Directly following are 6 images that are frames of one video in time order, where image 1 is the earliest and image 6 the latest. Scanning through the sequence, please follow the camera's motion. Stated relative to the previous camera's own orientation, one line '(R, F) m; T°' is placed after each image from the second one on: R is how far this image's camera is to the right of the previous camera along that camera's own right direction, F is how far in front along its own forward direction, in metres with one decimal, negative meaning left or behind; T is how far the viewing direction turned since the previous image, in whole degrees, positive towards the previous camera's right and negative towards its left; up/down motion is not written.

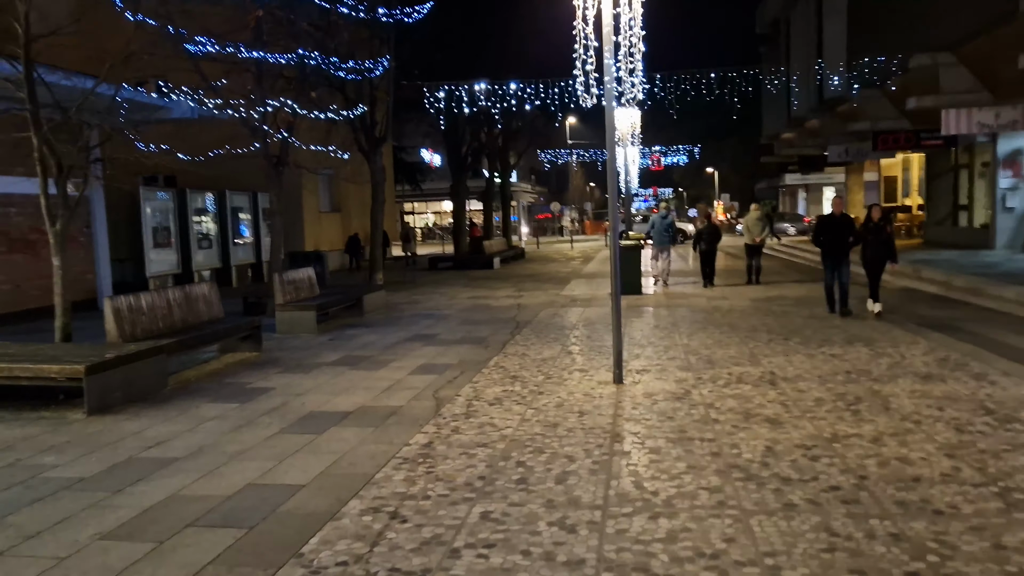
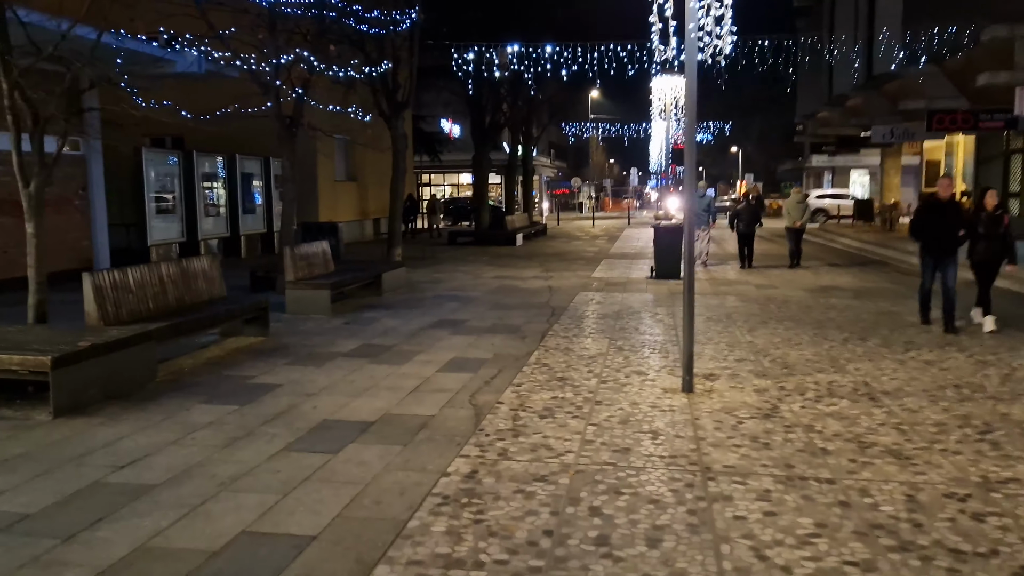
(-0.3, +1.3) m; -1°
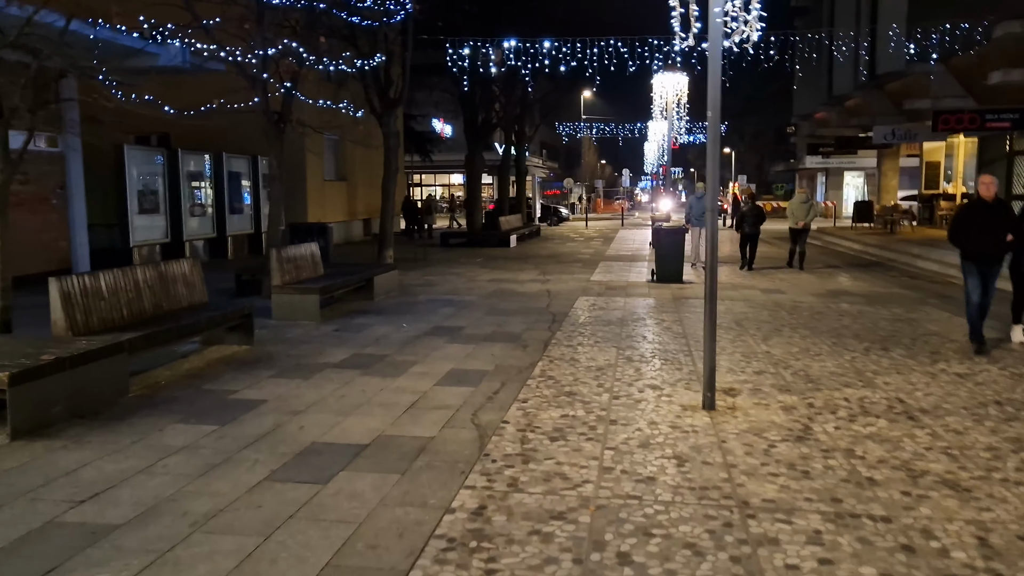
(-0.1, +0.6) m; +1°
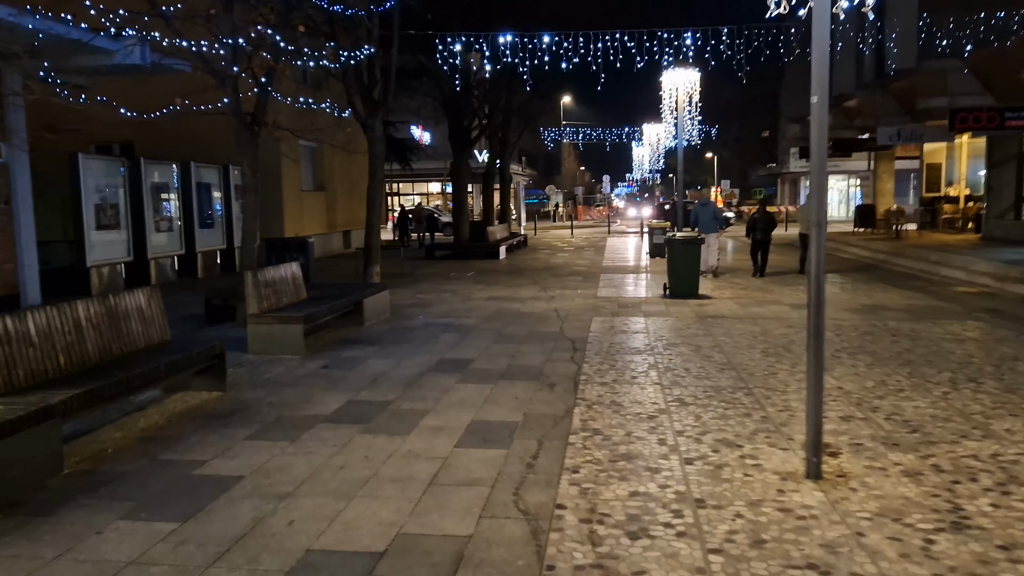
(-0.4, +1.4) m; +2°
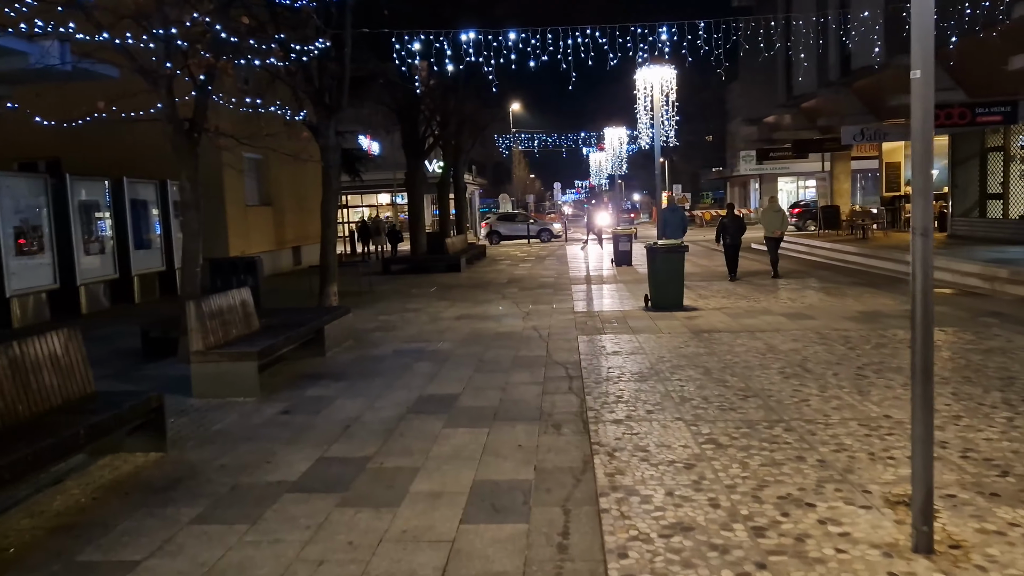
(-0.3, +1.1) m; +3°
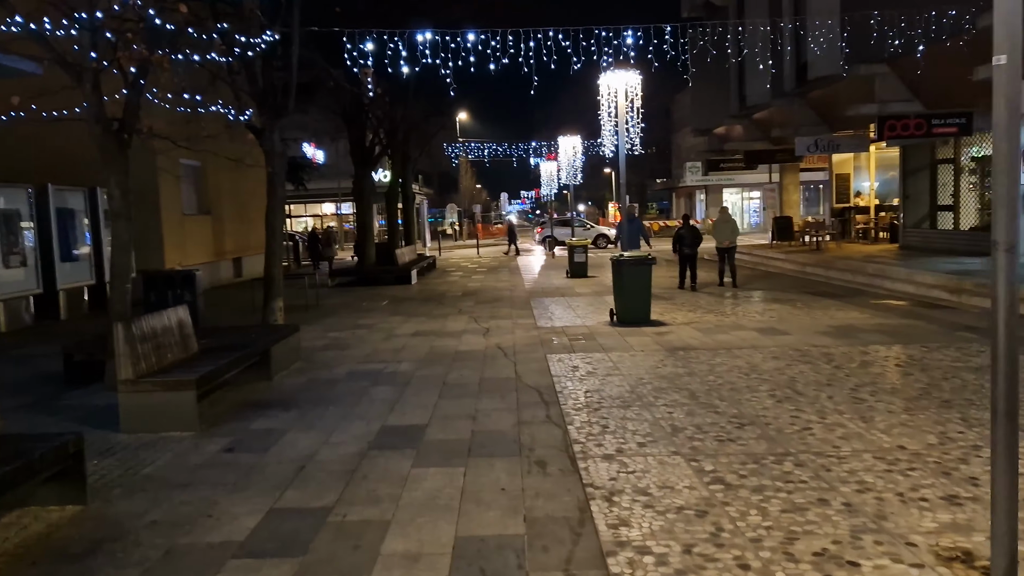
(-0.2, +0.7) m; +4°
